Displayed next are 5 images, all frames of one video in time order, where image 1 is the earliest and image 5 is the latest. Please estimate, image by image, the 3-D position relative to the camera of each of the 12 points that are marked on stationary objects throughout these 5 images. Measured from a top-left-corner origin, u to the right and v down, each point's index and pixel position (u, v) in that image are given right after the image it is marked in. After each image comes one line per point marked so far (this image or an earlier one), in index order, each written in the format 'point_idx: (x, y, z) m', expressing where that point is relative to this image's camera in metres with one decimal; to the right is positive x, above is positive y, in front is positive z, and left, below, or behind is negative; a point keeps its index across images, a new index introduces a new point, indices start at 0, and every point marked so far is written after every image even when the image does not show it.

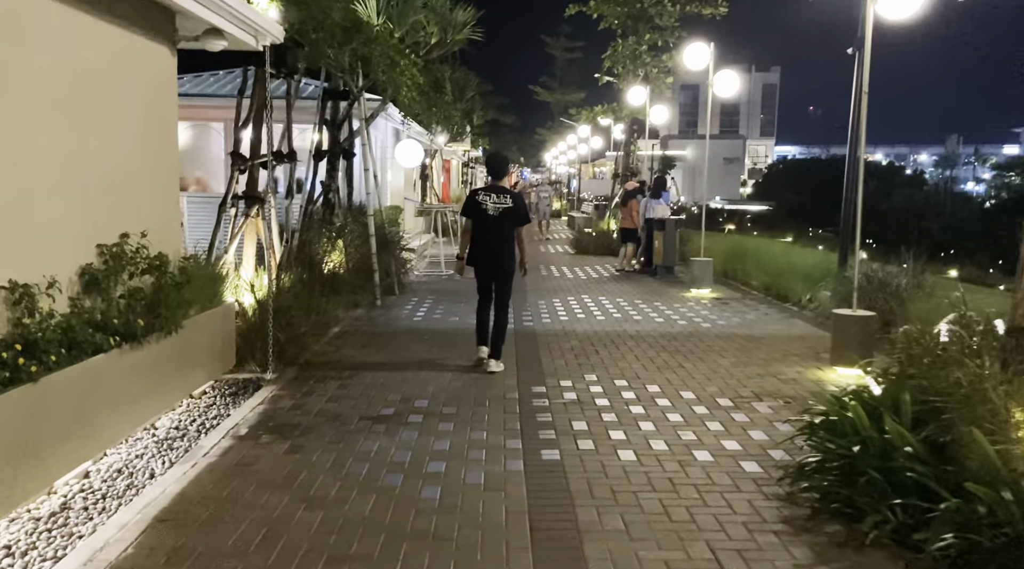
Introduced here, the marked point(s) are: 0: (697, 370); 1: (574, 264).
0: (+1.8, -0.8, +7.7) m
1: (+1.4, +0.5, +18.5) m
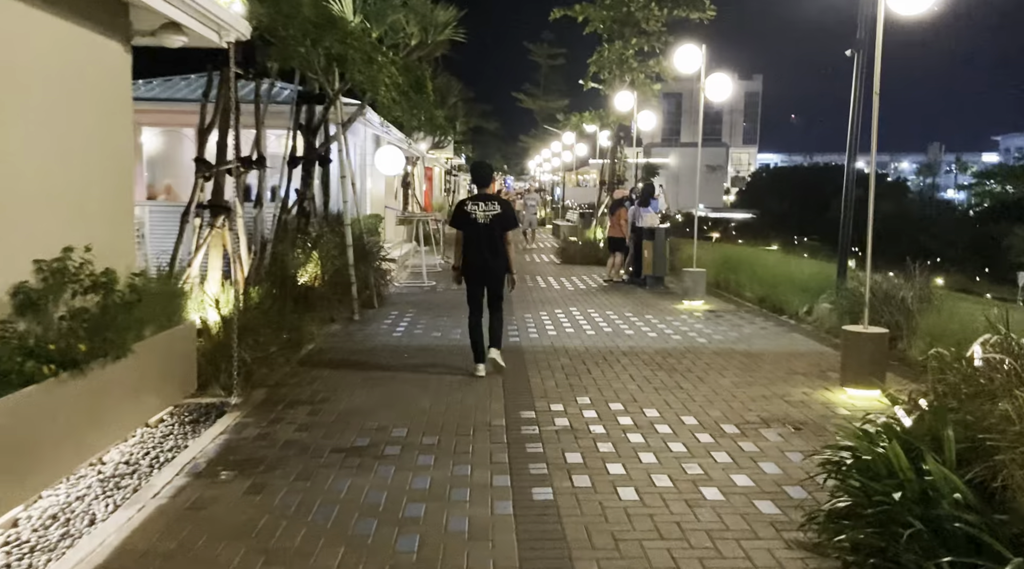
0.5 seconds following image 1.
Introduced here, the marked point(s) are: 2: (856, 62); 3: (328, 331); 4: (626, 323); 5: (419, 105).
0: (+1.7, -1.0, +7.2) m
1: (+1.1, +0.2, +17.9) m
2: (+4.6, +2.9, +10.6) m
3: (-2.4, -0.6, +10.4) m
4: (+1.6, -0.5, +11.0) m
5: (-1.1, +2.1, +9.3) m
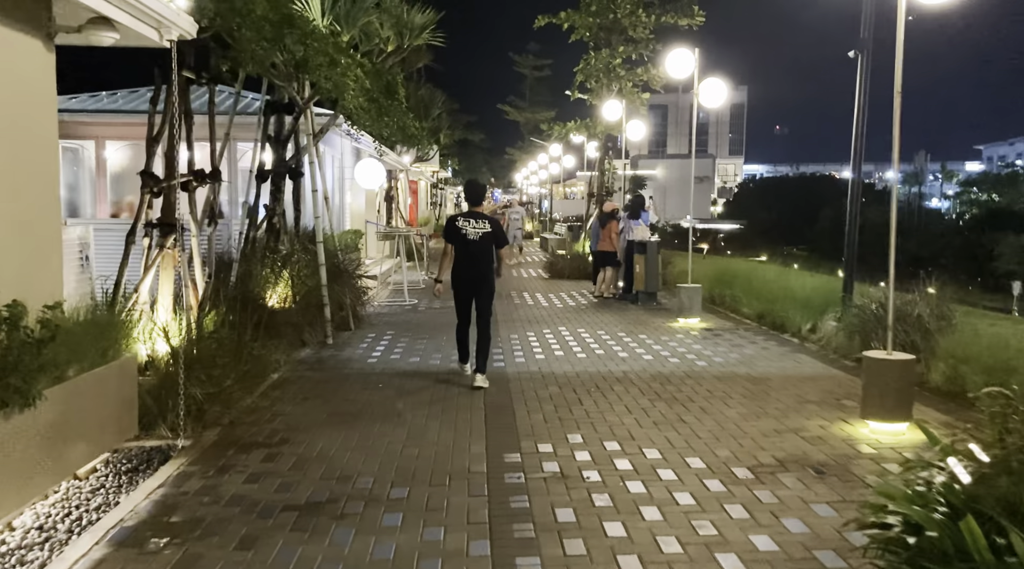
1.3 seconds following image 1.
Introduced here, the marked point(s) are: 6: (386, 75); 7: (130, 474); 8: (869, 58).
0: (+1.5, -1.1, +6.5) m
1: (+0.8, -0.1, +17.2) m
2: (+4.3, +2.7, +9.9) m
3: (-2.6, -0.9, +9.6) m
4: (+1.4, -0.8, +10.2) m
5: (-1.3, +1.8, +8.5) m
6: (-1.4, +2.3, +8.7) m
7: (-2.7, -1.3, +5.7) m
8: (+4.4, +2.8, +9.9) m
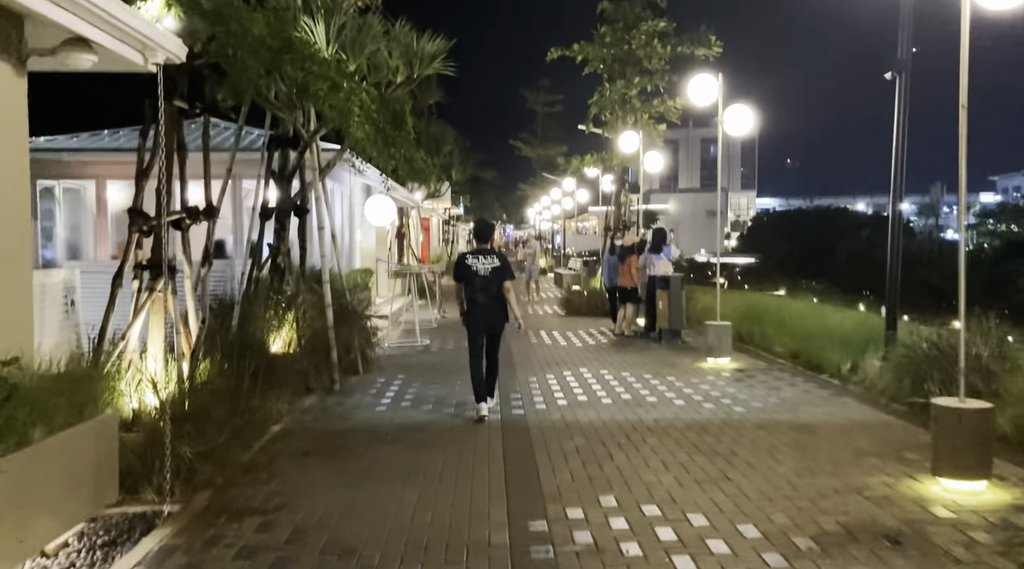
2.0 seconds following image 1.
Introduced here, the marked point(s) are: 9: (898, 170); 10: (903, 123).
0: (+1.7, -1.4, +5.7) m
1: (+1.1, -0.9, +16.5) m
2: (+4.5, +2.3, +9.3) m
3: (-2.4, -1.4, +8.9) m
4: (+1.6, -1.2, +9.5) m
5: (-1.1, +1.4, +8.0) m
6: (-1.2, +1.8, +8.2) m
7: (-2.6, -1.7, +5.0) m
8: (+4.6, +2.4, +9.3) m
9: (+4.6, +1.3, +9.4) m
10: (+4.6, +1.9, +9.4) m
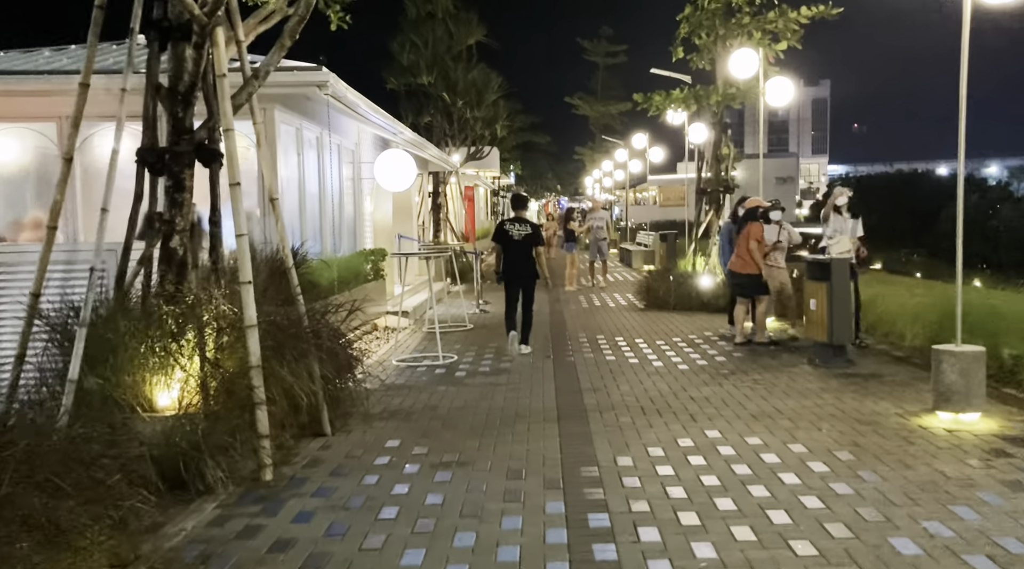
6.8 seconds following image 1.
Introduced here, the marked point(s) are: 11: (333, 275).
0: (+1.9, -1.6, +0.9) m
1: (+2.0, -0.7, +11.7) m
2: (+4.9, +2.3, +4.2) m
3: (-1.9, -1.4, +4.3) m
4: (+2.1, -1.3, +4.7) m
5: (-0.8, +1.3, +3.2) m
6: (-0.9, +1.8, +3.4) m
7: (-2.4, -1.9, +0.5) m
8: (+5.0, +2.4, +4.1) m
9: (+5.0, +1.3, +4.3) m
10: (+5.0, +1.9, +4.2) m
11: (-2.0, +0.1, +9.2) m
